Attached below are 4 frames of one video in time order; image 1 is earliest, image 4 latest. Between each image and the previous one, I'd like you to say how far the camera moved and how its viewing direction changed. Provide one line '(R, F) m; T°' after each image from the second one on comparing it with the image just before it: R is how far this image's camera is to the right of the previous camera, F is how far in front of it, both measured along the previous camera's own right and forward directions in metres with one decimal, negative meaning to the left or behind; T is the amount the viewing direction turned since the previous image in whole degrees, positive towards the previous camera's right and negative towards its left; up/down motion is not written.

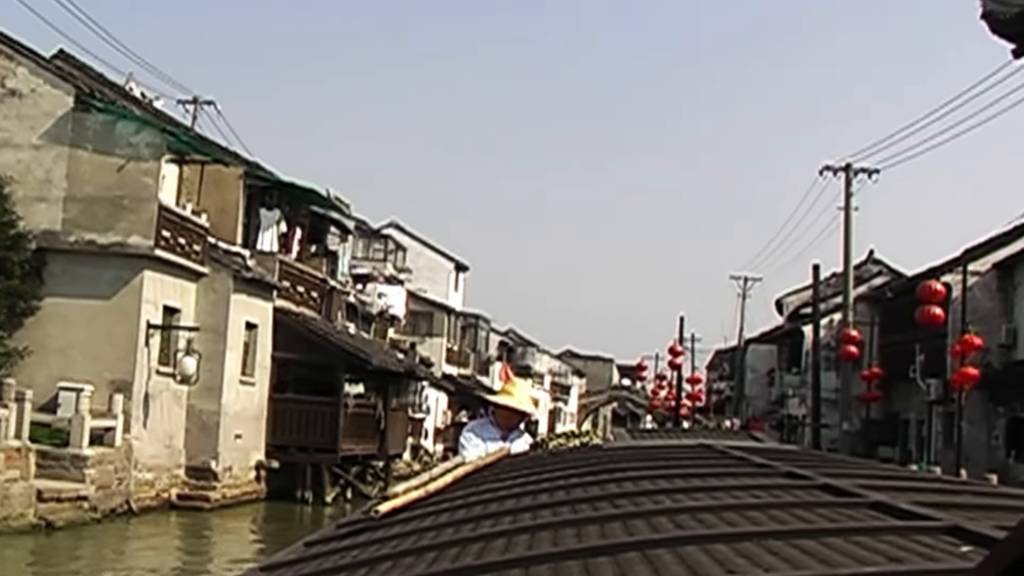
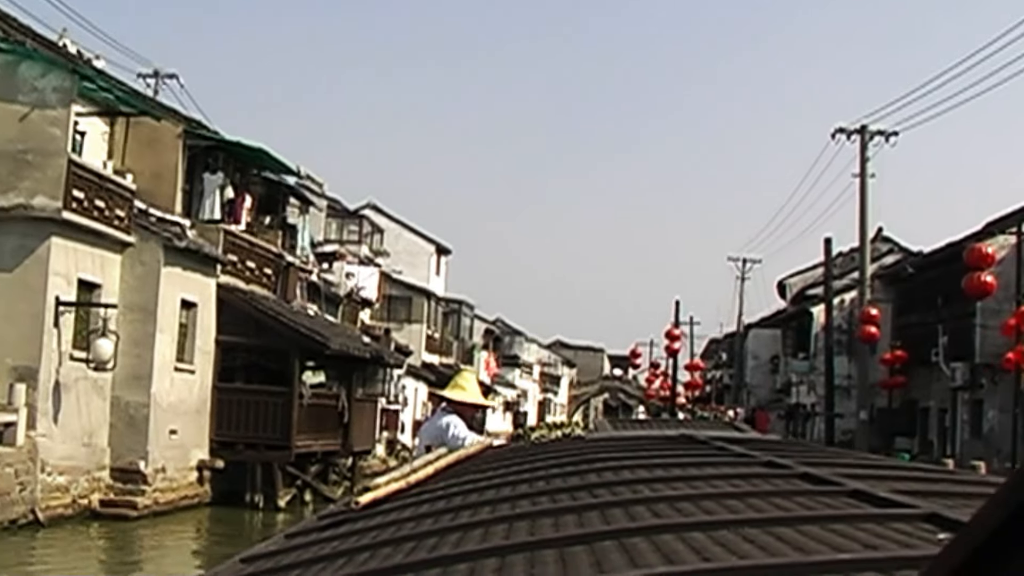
(+0.2, +3.8) m; 0°
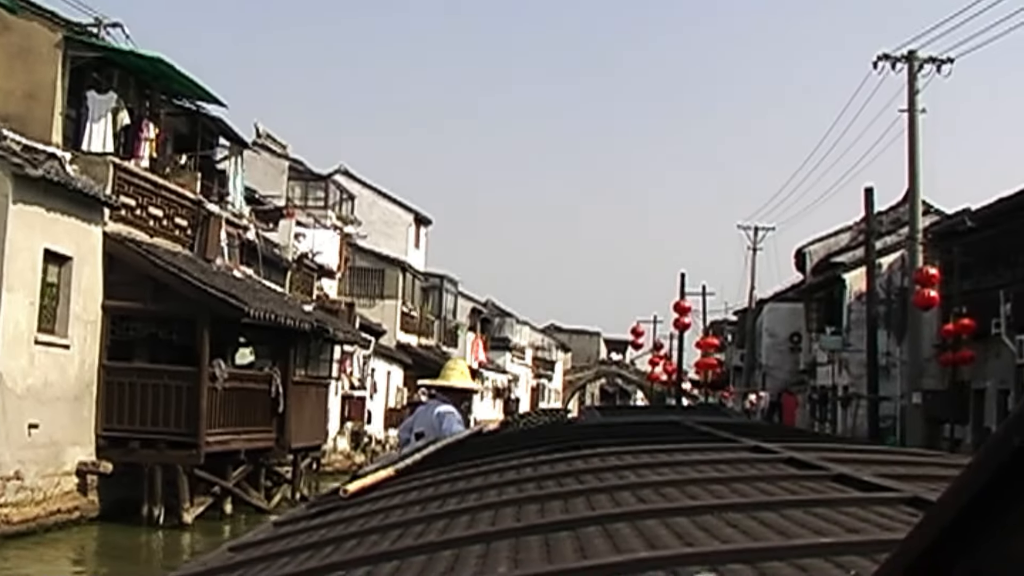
(+0.3, +6.0) m; 0°
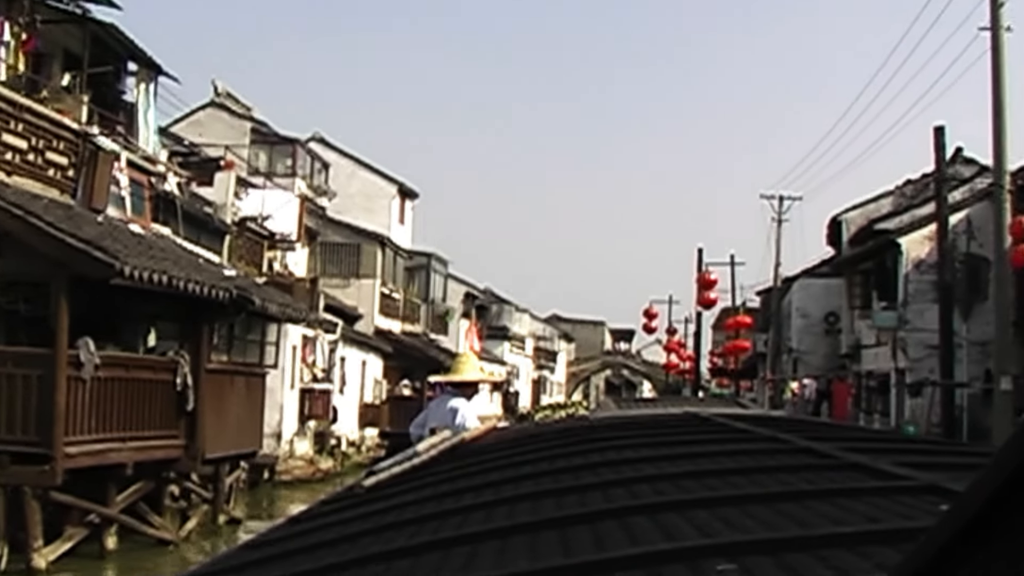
(+0.2, +5.7) m; 0°
